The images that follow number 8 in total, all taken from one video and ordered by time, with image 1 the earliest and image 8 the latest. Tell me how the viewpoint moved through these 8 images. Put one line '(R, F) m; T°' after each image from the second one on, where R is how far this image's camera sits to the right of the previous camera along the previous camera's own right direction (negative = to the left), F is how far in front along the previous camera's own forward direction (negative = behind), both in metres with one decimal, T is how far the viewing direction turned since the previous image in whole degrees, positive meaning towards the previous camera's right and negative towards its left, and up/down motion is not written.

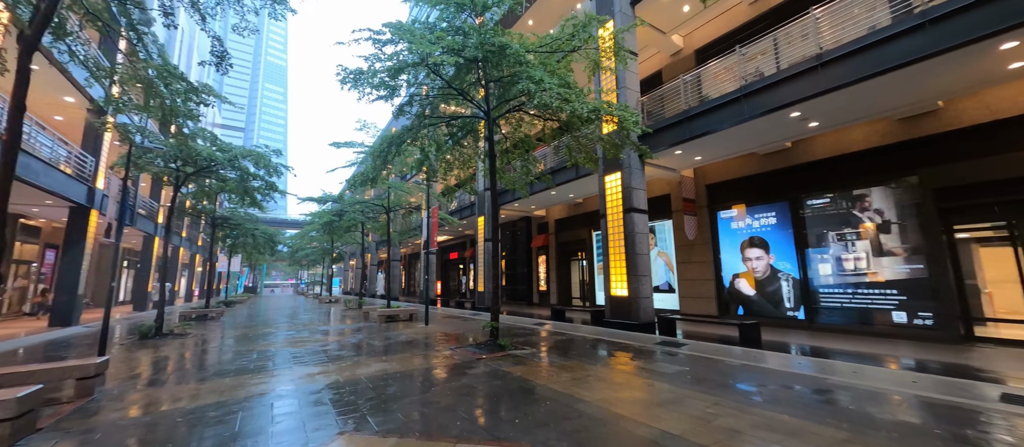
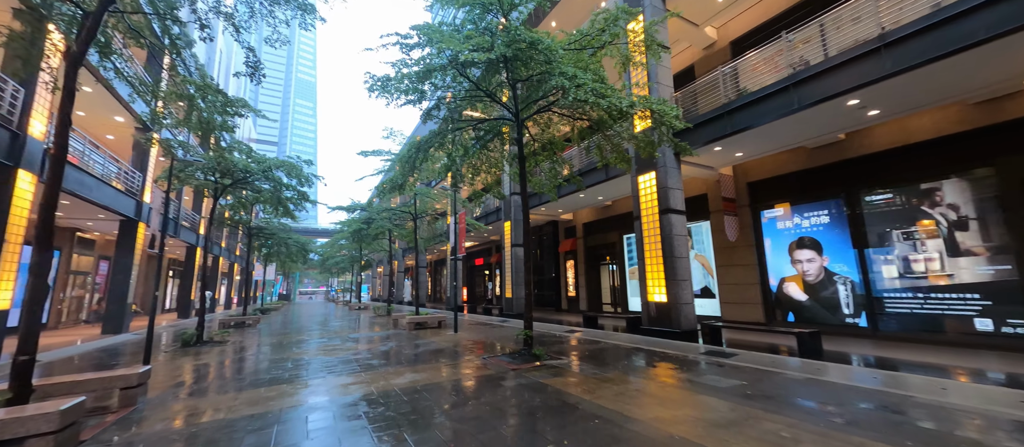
(-0.2, +0.3) m; -4°
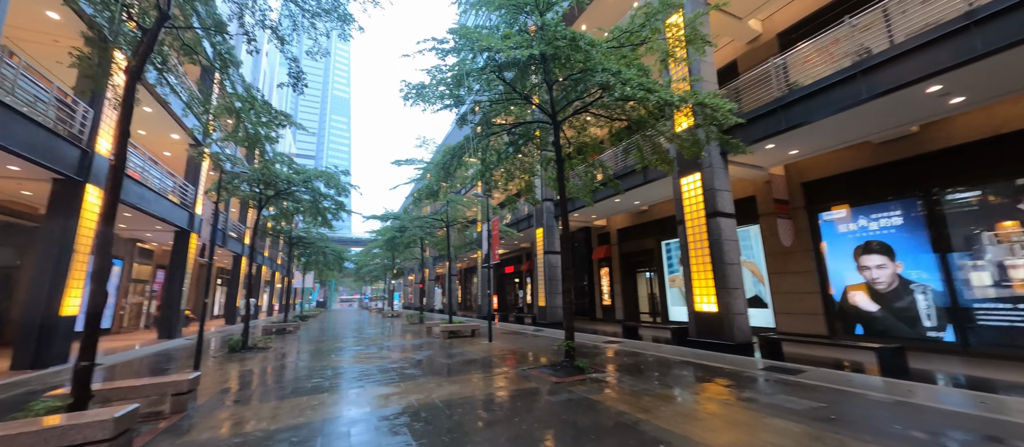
(-0.2, +0.3) m; -4°
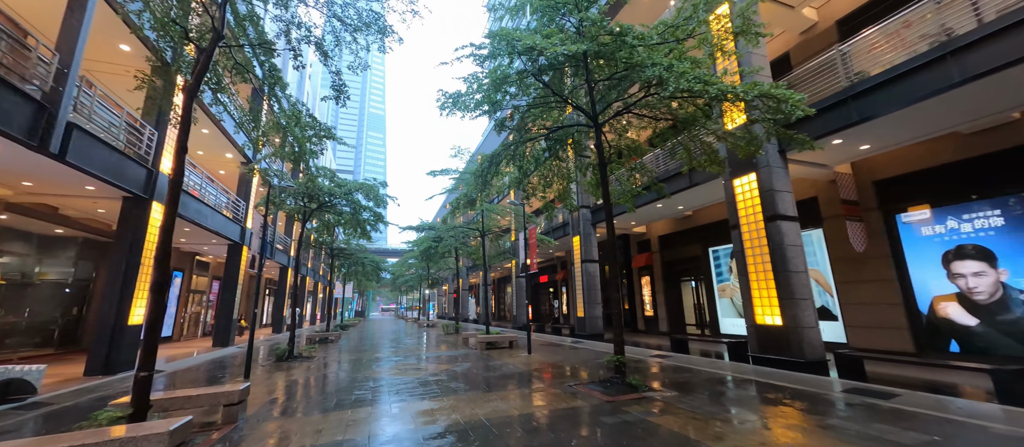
(-0.2, +0.3) m; -5°
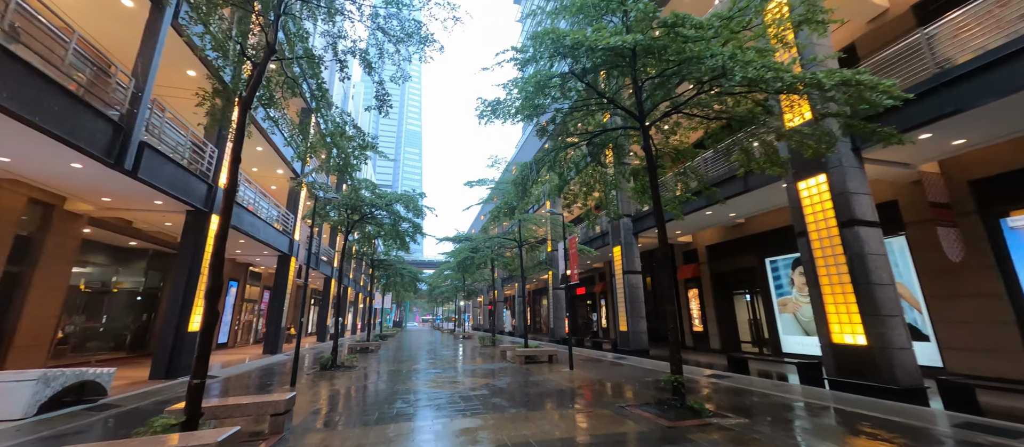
(-0.2, +0.3) m; -5°
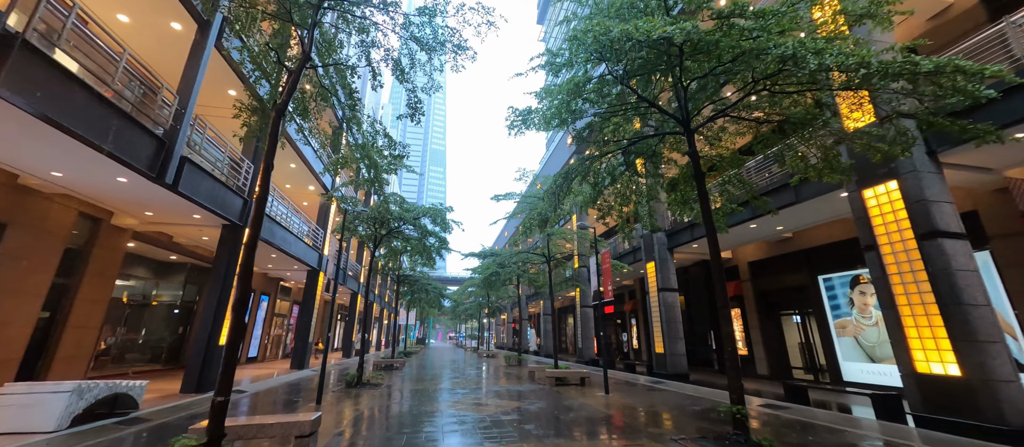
(-0.3, +0.4) m; -4°
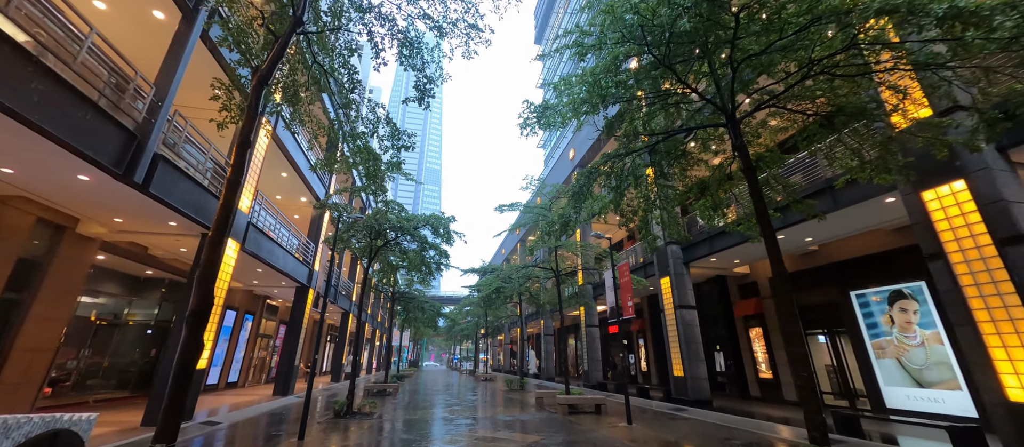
(-0.5, +1.1) m; +1°
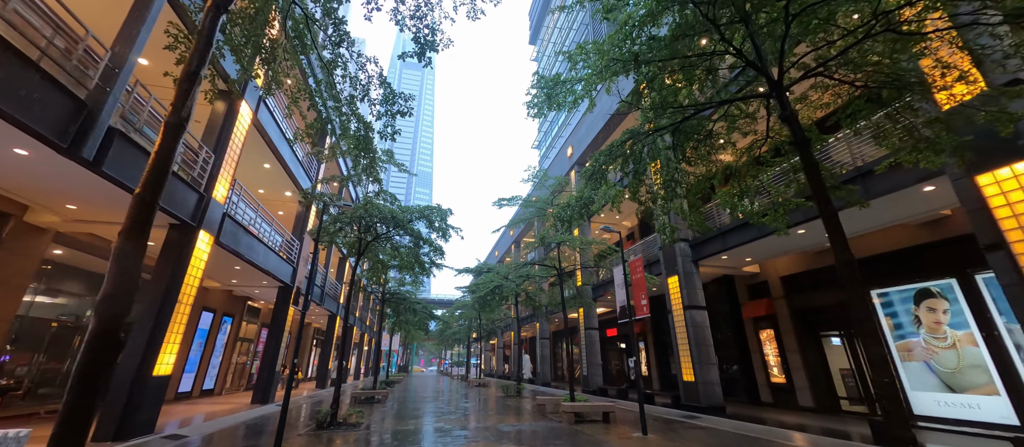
(-0.4, +1.0) m; +1°
